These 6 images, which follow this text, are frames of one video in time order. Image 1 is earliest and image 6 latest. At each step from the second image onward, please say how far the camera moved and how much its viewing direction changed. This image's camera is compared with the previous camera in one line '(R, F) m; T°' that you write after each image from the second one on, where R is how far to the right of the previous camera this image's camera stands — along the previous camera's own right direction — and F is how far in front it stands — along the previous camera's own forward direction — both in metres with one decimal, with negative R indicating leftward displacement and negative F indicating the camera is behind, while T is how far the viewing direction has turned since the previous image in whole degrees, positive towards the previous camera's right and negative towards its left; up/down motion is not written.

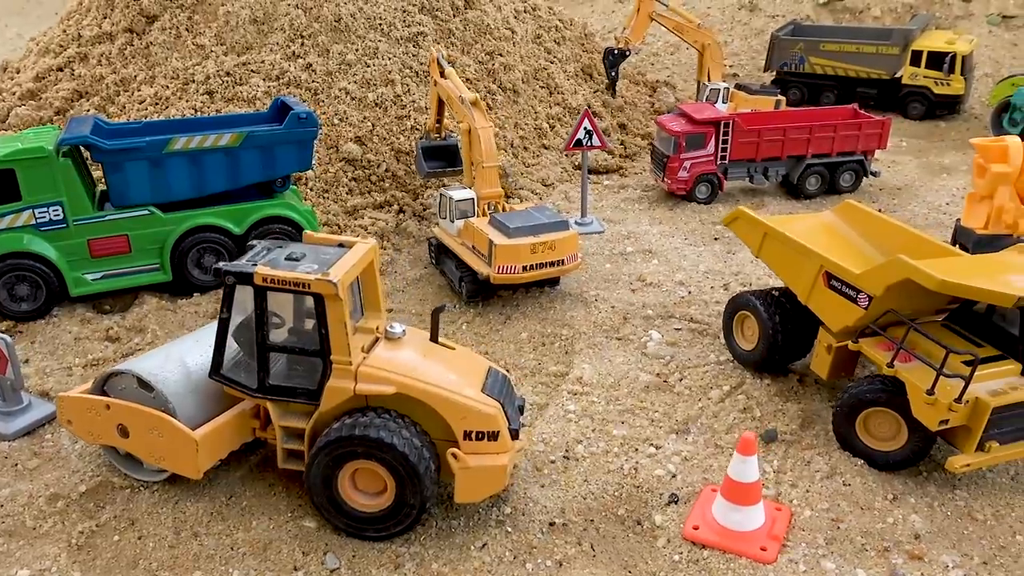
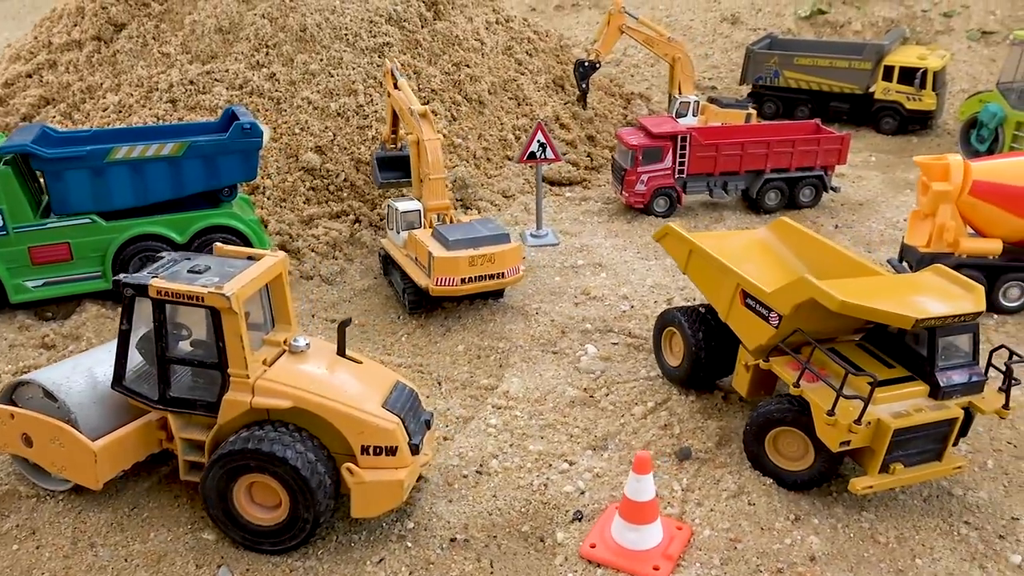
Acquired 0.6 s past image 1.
(+0.6, 0.0) m; -1°
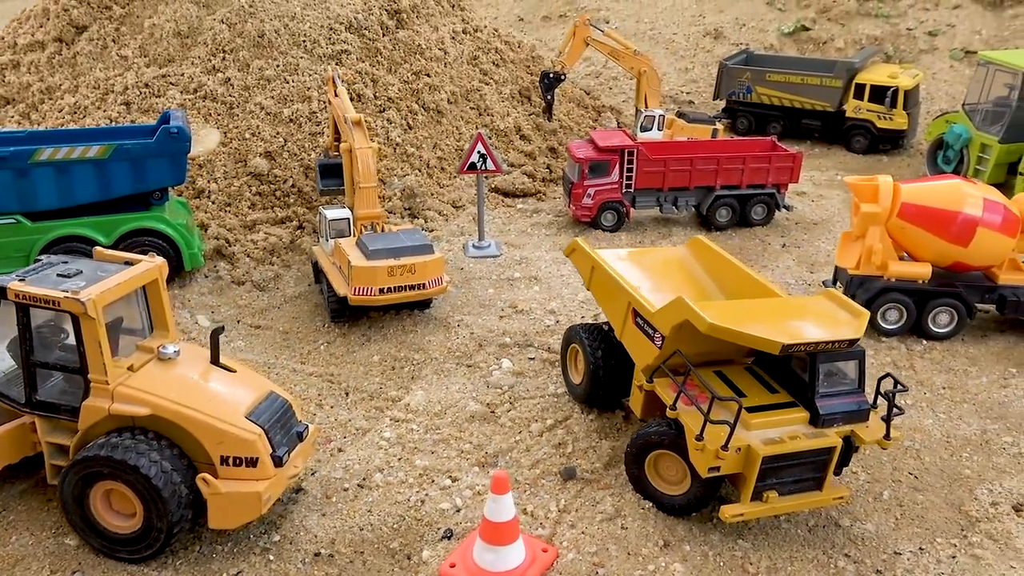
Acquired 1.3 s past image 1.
(+0.9, +0.1) m; -1°
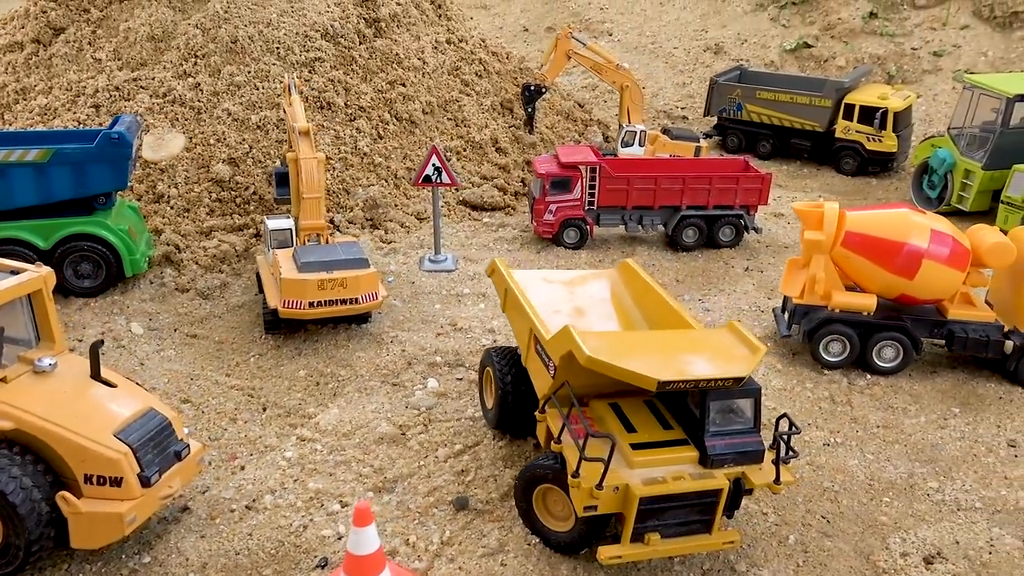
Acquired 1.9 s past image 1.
(+0.9, +0.2) m; -2°
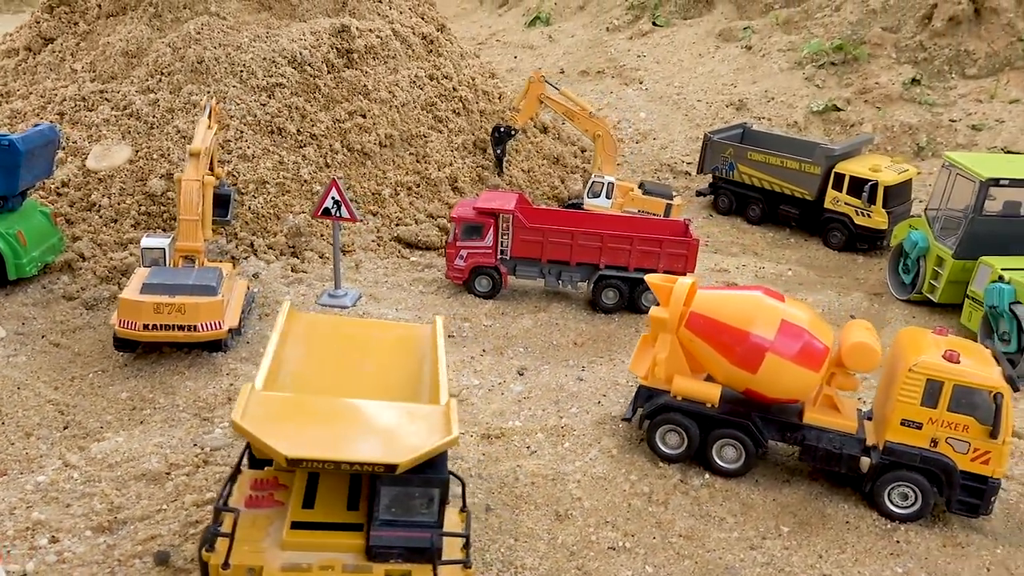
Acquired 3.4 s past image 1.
(+2.2, +0.5) m; -7°
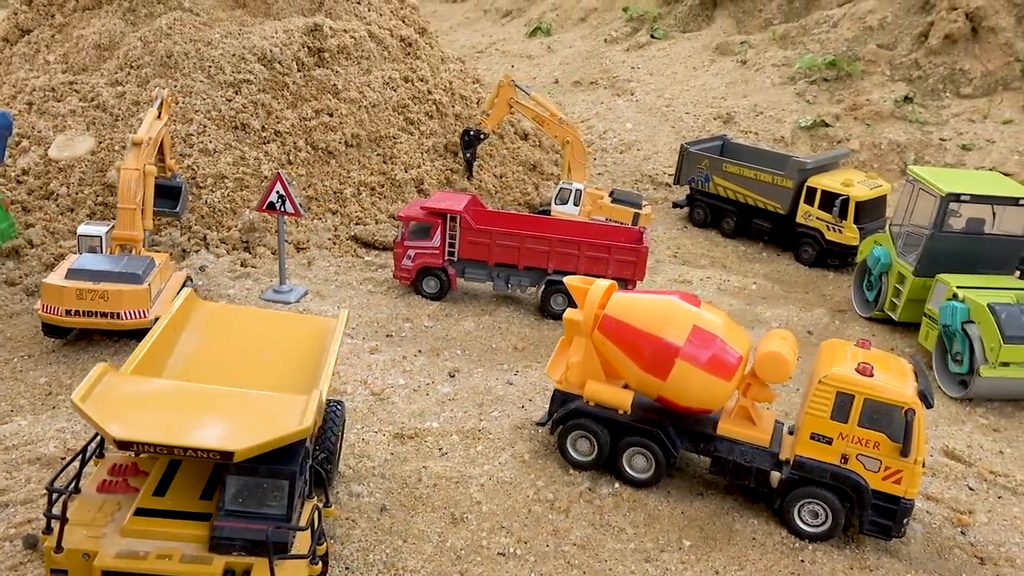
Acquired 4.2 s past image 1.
(+0.8, +0.2) m; -1°
